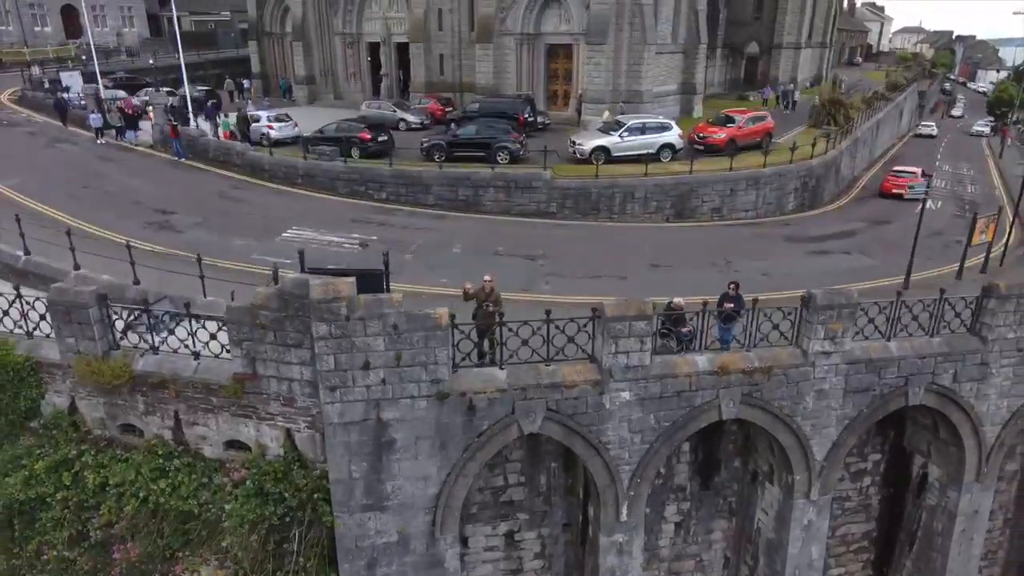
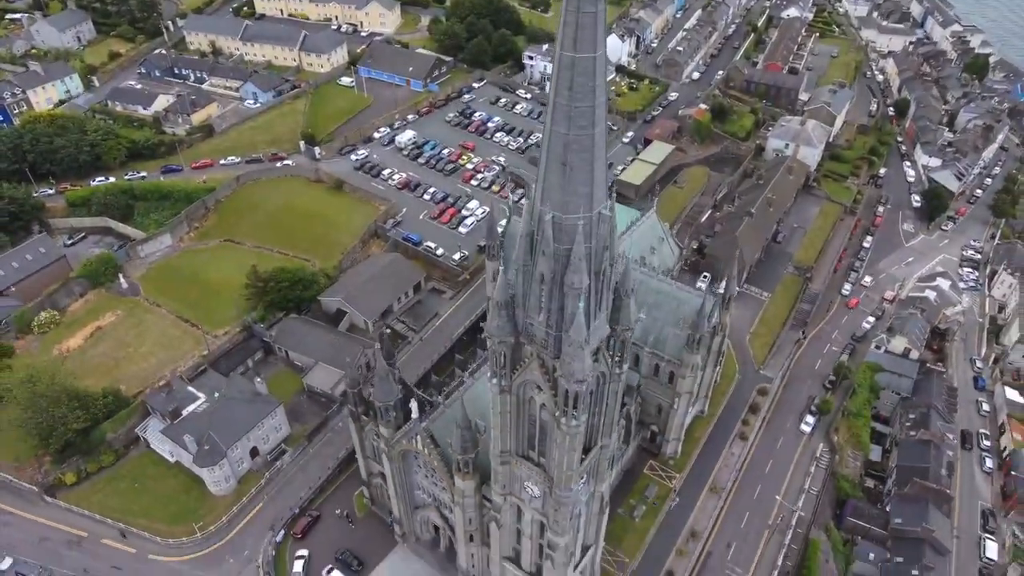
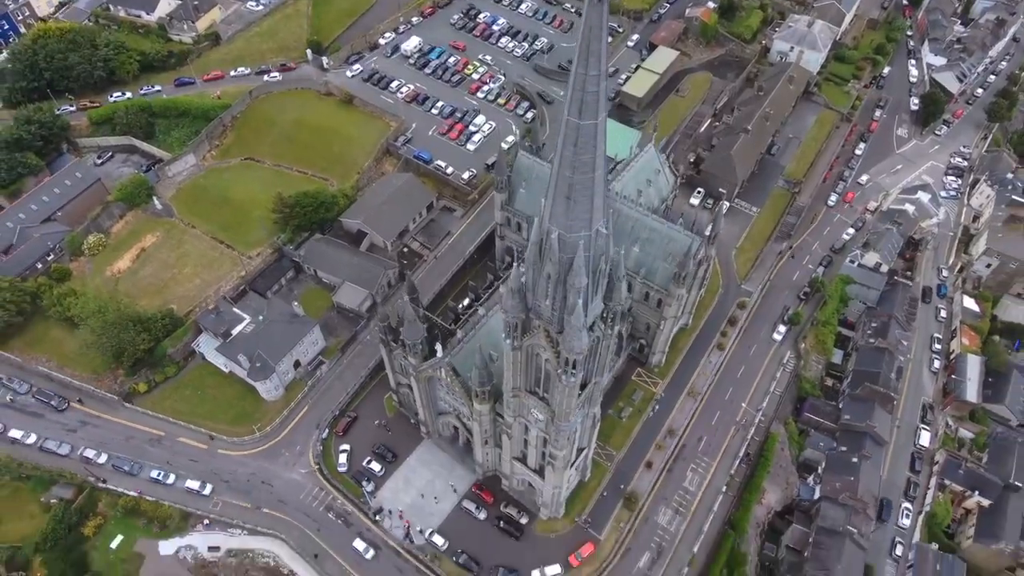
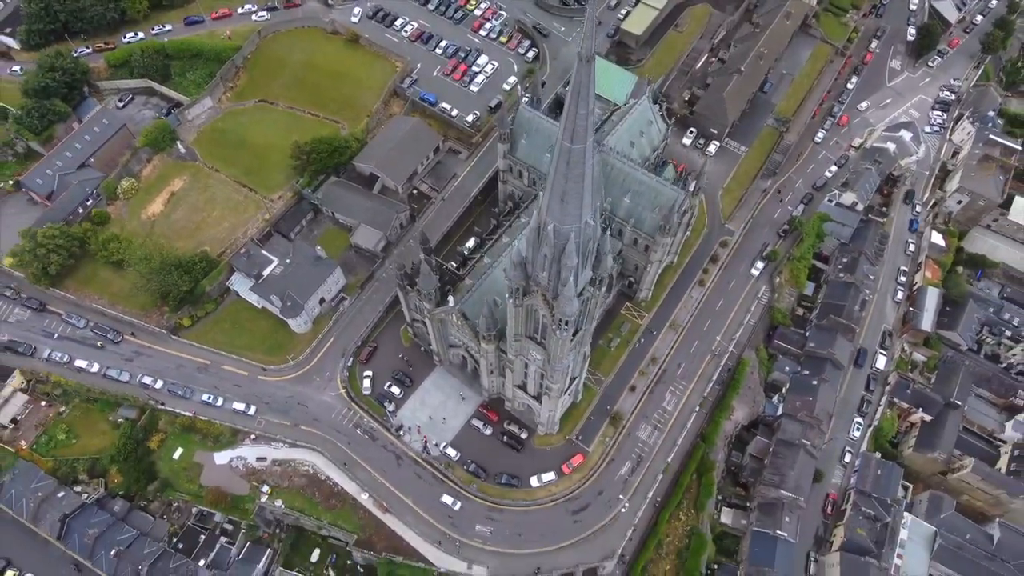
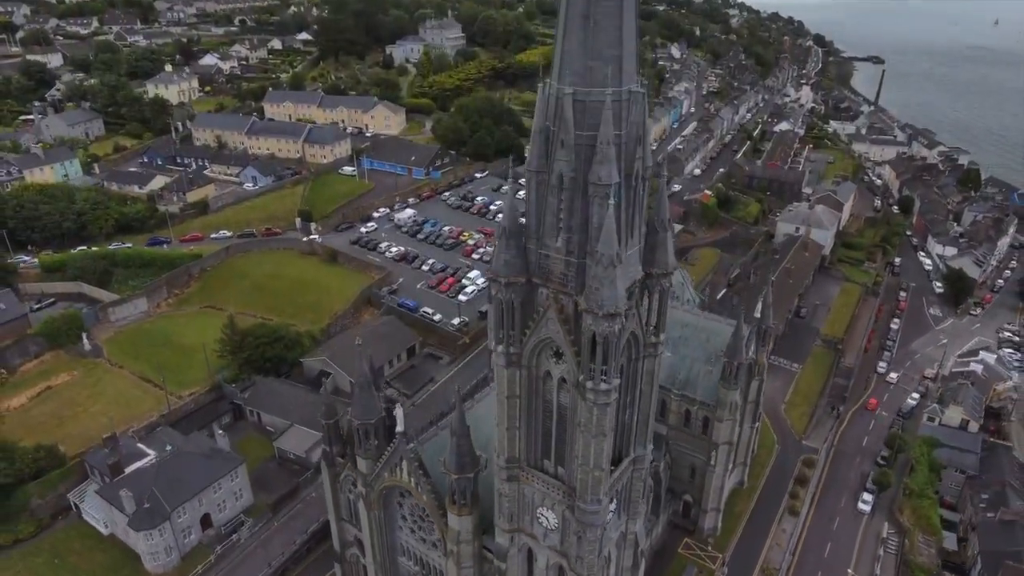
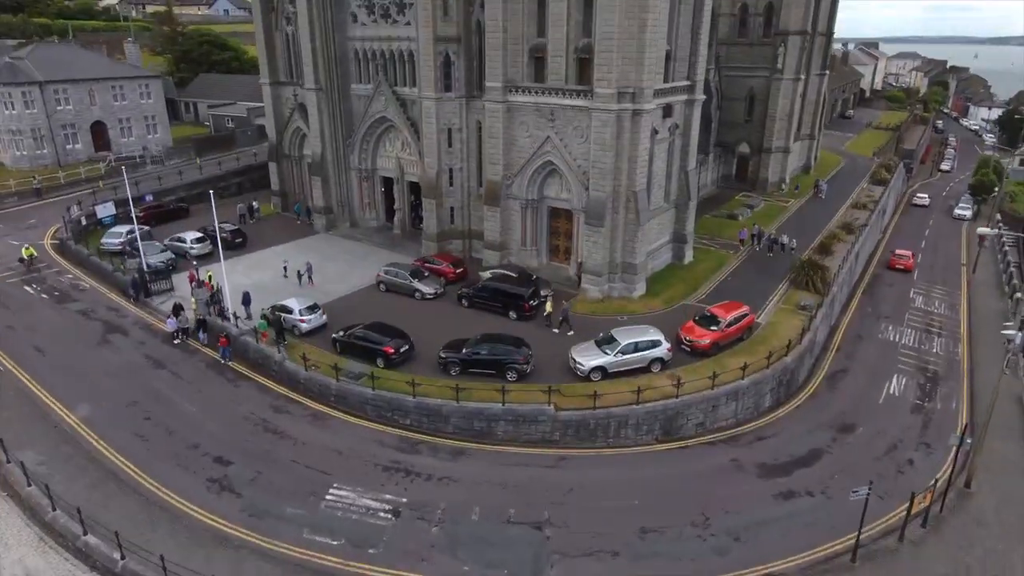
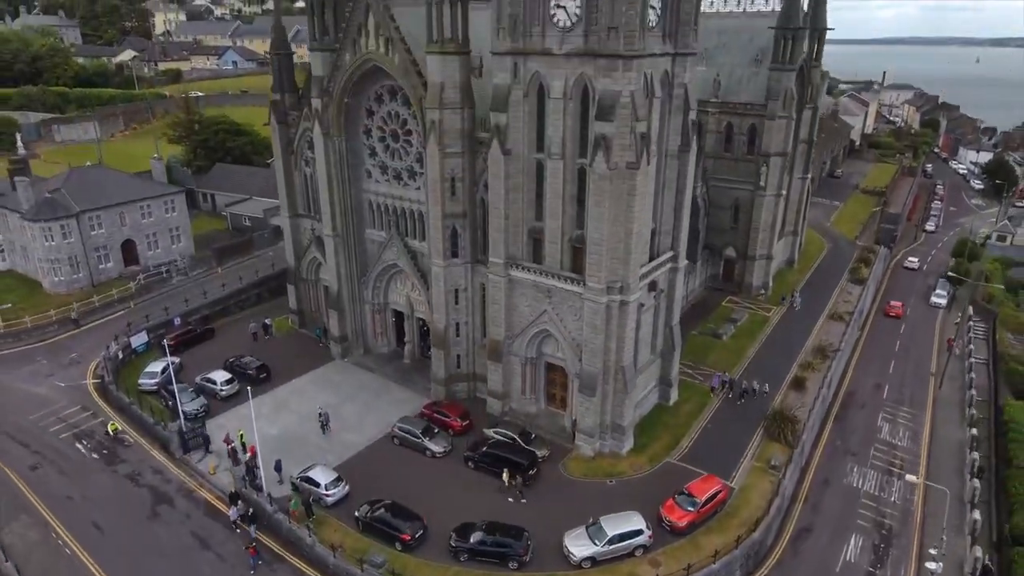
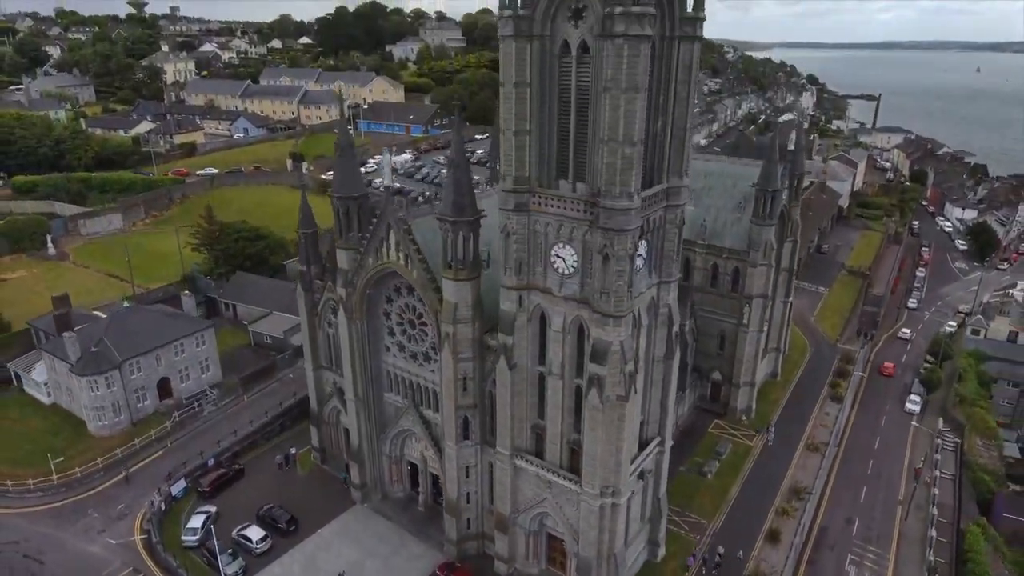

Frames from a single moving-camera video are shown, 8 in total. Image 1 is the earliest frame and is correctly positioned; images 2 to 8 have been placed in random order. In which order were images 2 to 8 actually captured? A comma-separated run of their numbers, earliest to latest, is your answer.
6, 7, 8, 5, 2, 3, 4
